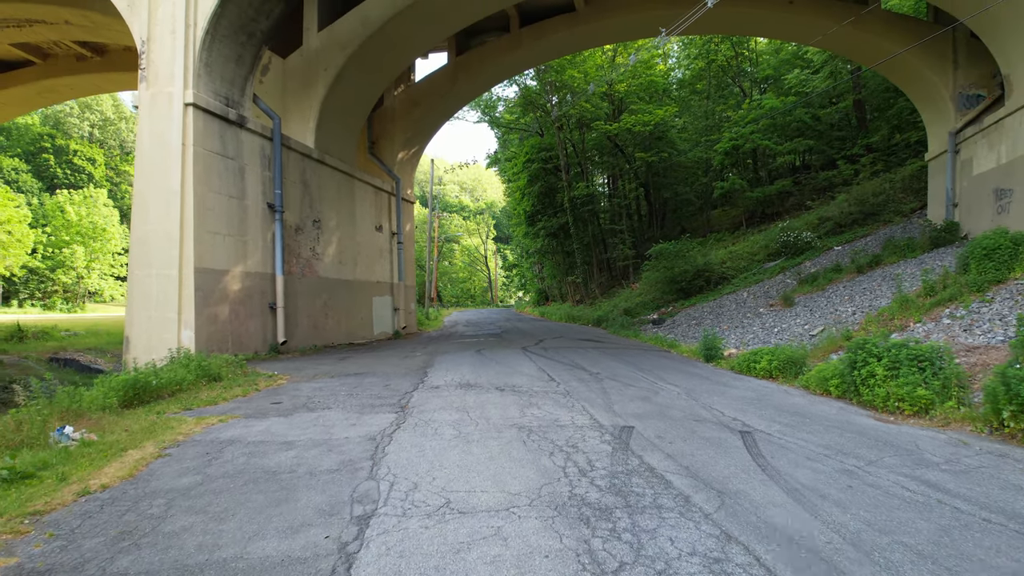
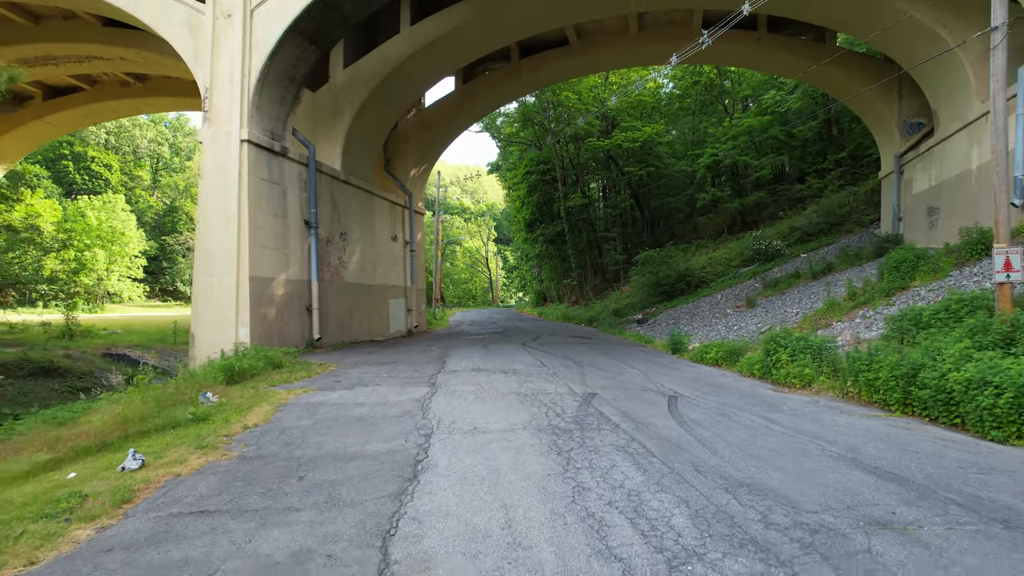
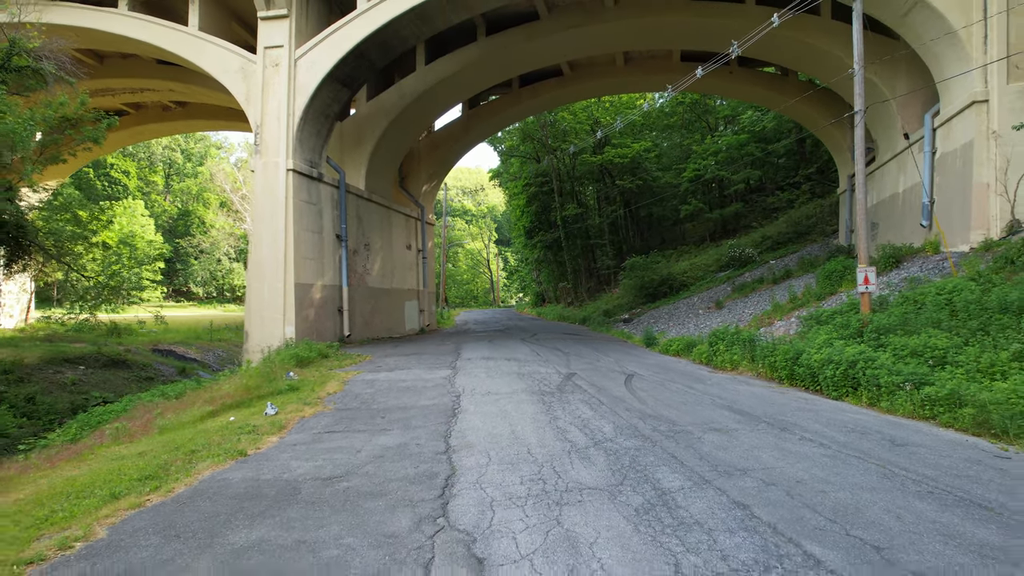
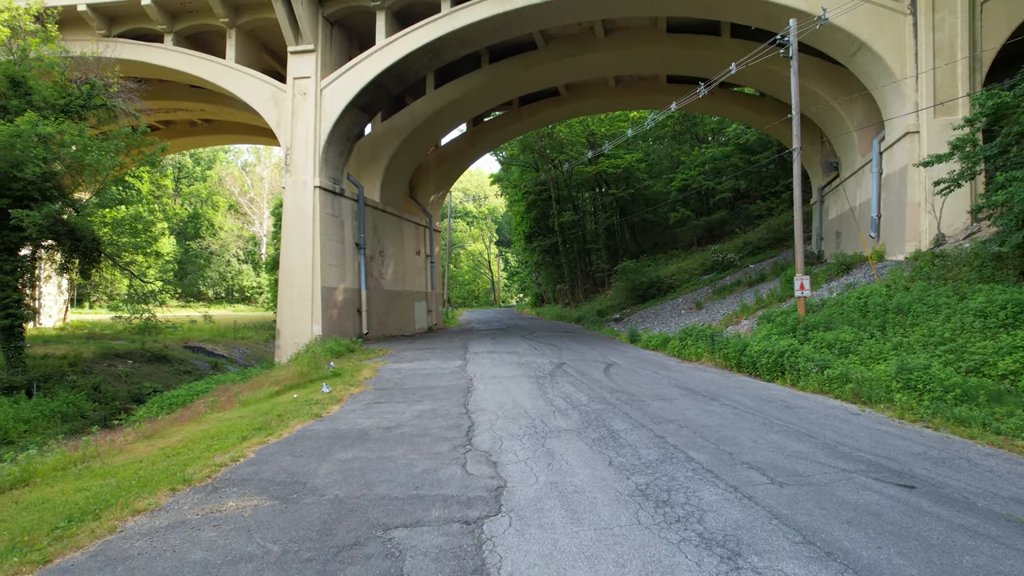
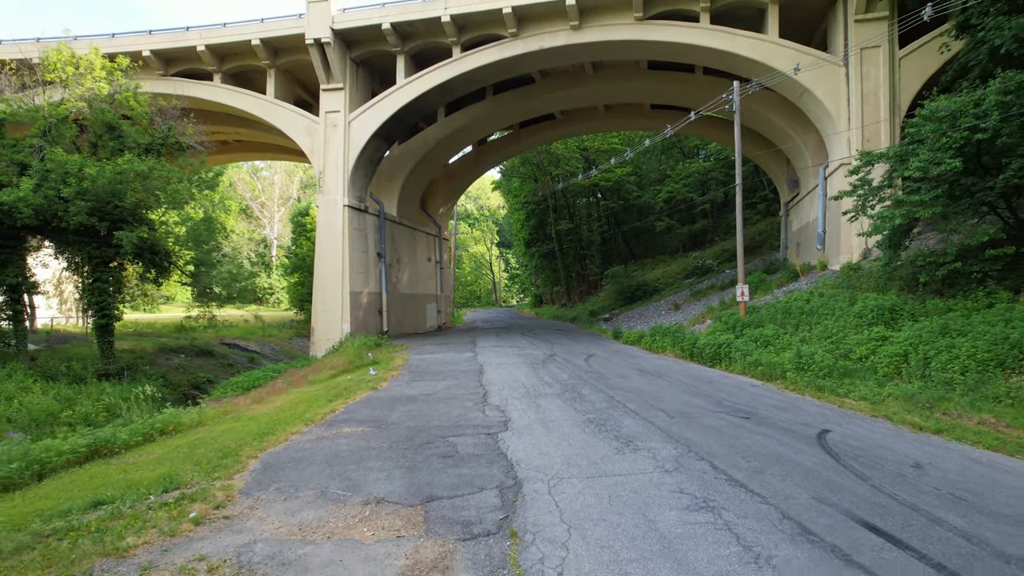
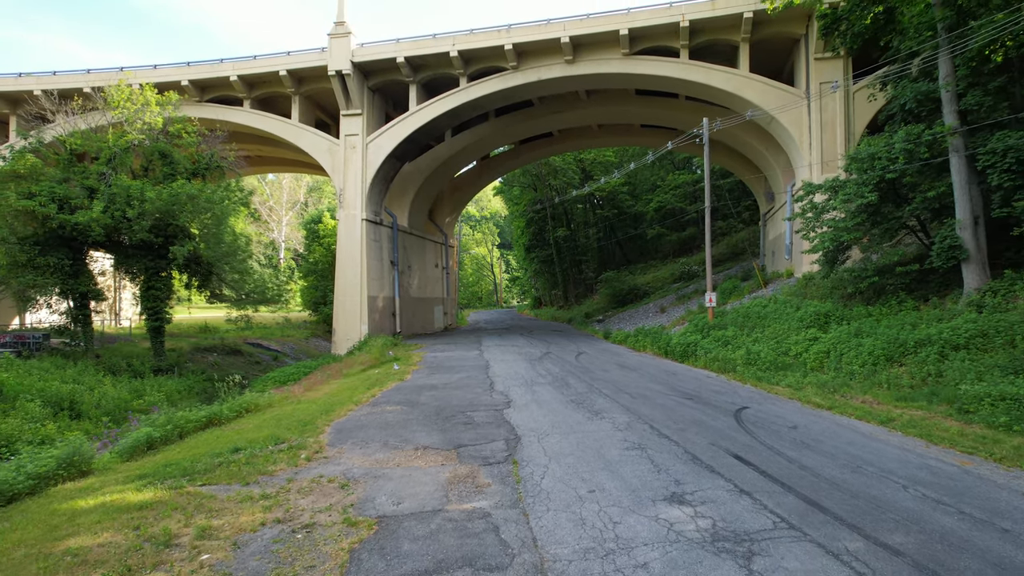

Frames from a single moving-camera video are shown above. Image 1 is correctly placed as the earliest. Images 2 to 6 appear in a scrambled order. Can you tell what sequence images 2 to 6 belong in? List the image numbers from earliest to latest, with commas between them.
2, 3, 4, 5, 6
